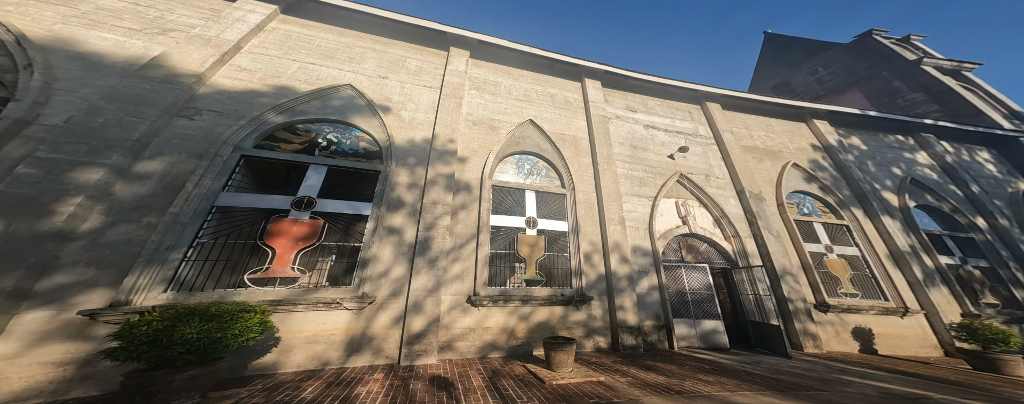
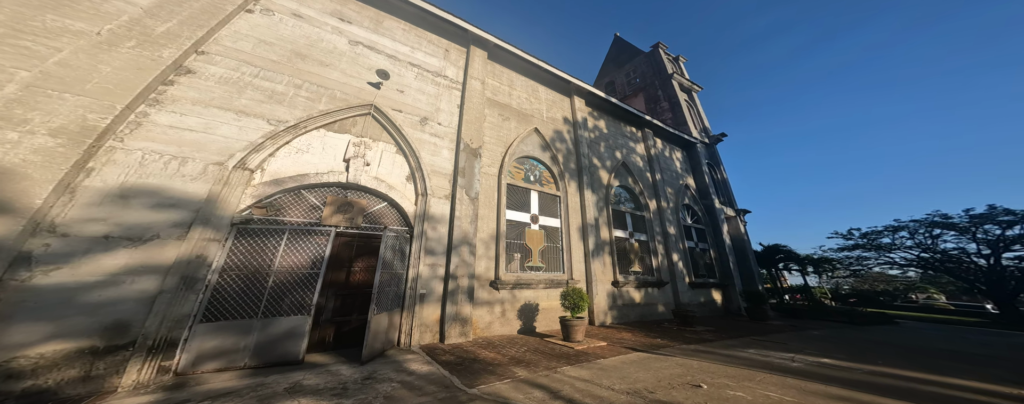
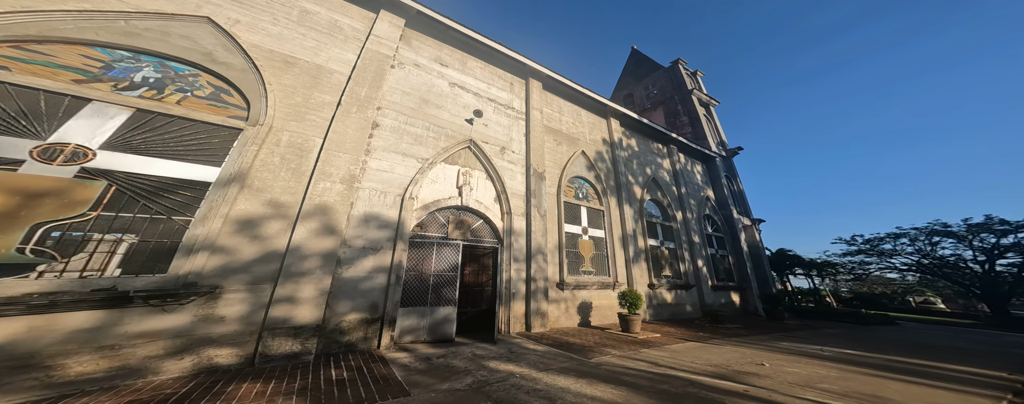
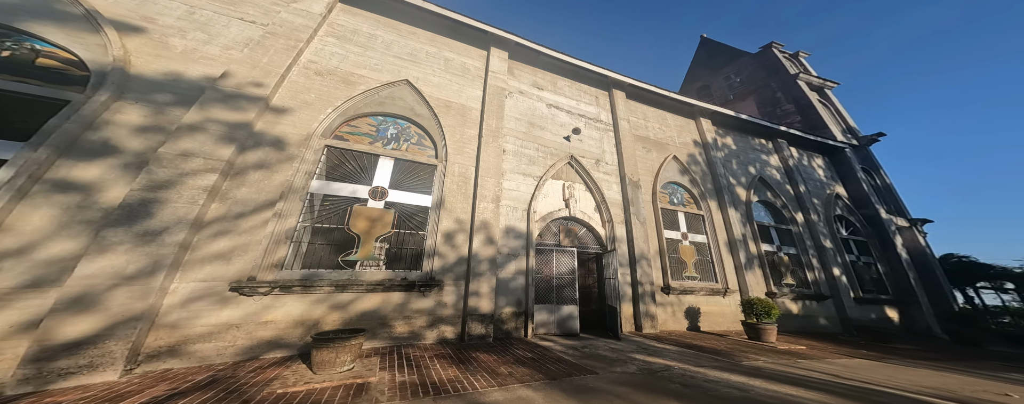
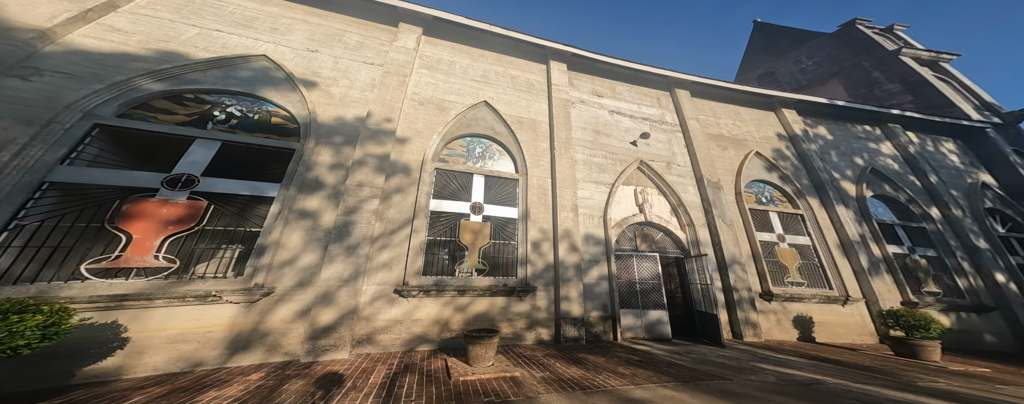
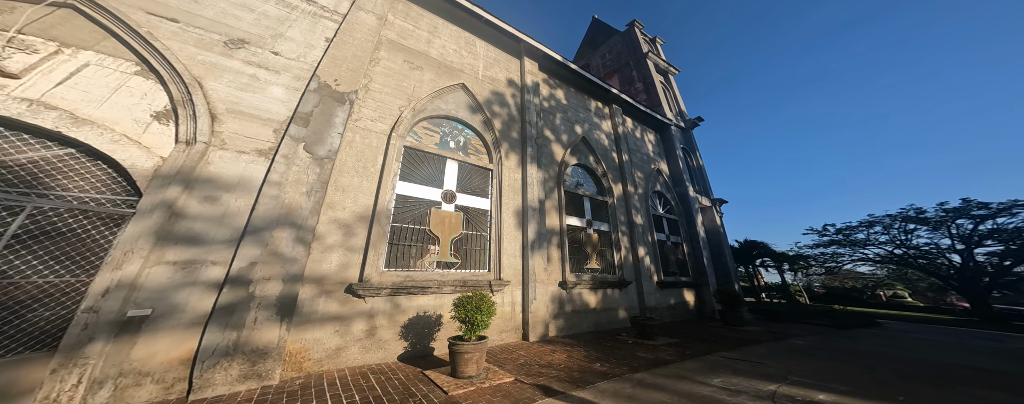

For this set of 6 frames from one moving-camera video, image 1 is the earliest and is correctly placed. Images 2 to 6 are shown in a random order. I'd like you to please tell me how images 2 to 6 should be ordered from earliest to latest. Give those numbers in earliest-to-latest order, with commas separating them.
5, 4, 3, 2, 6
